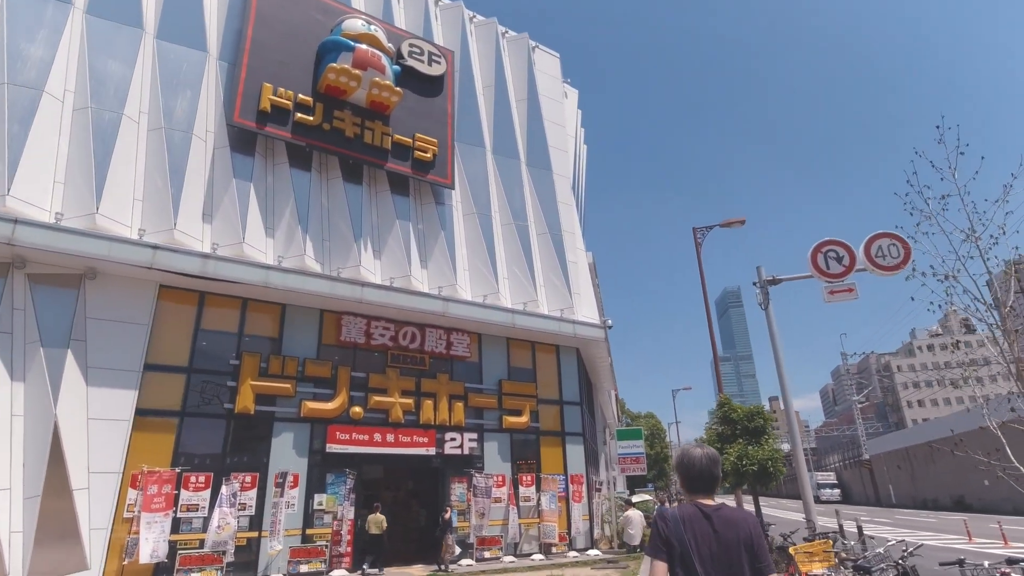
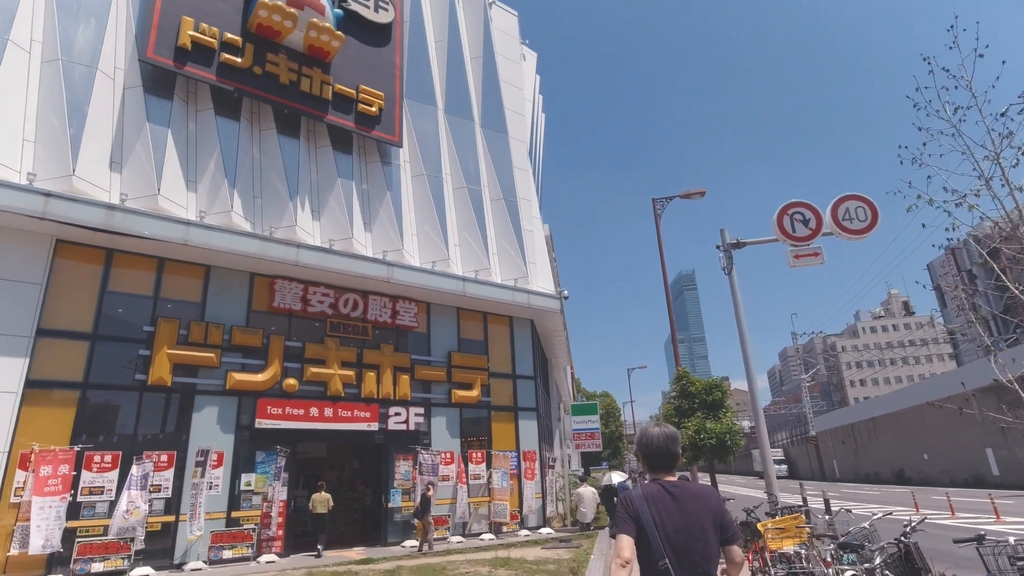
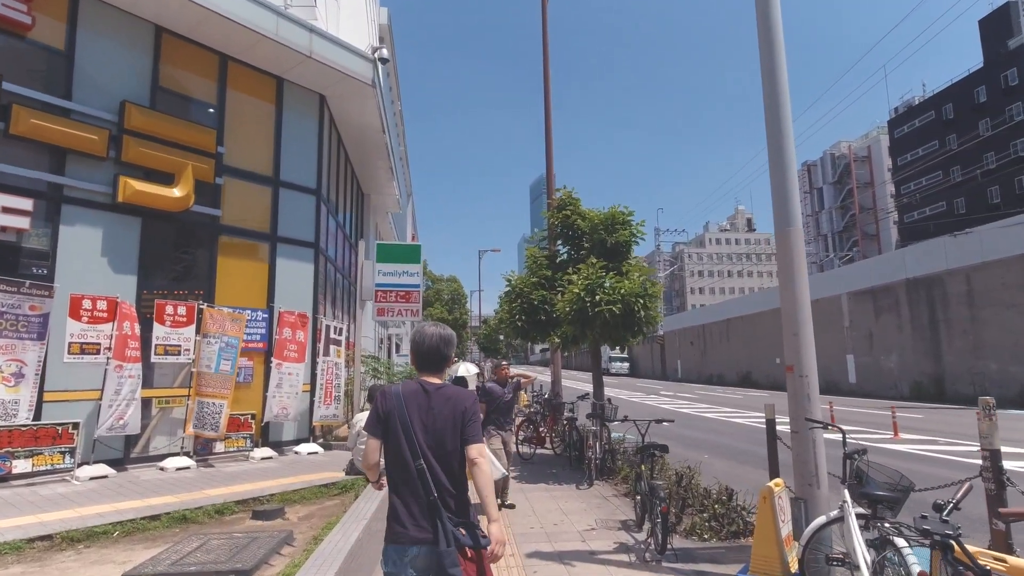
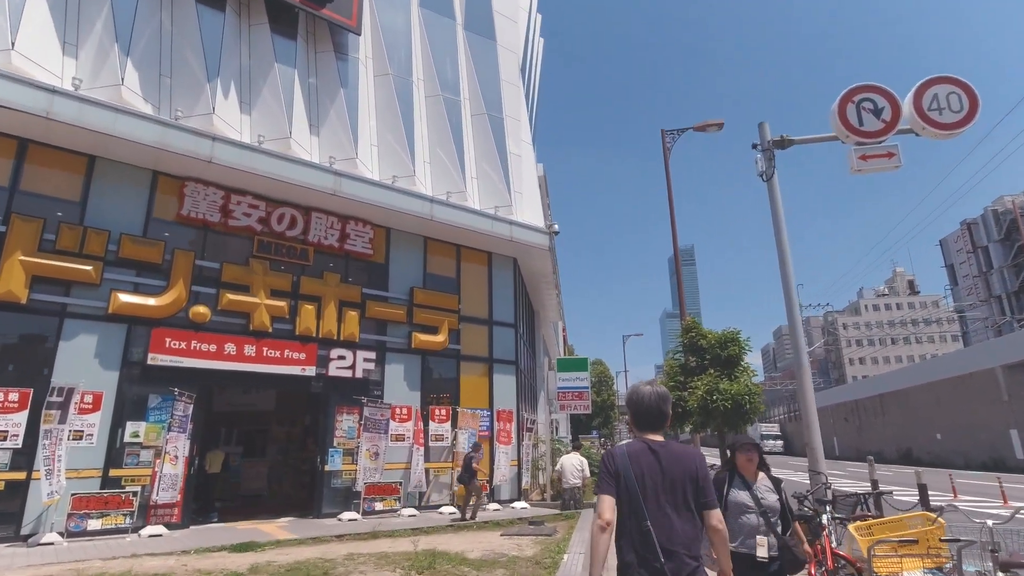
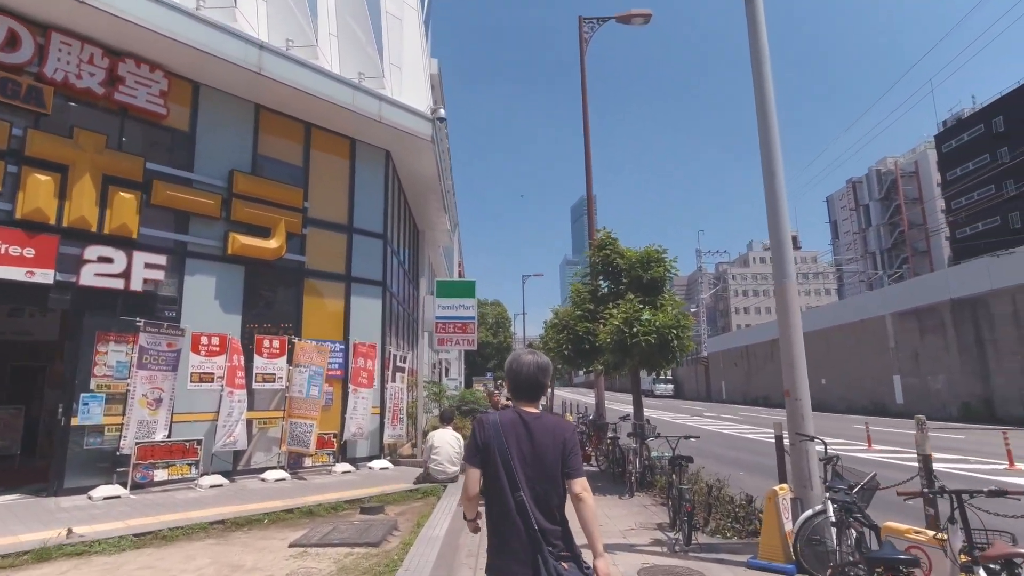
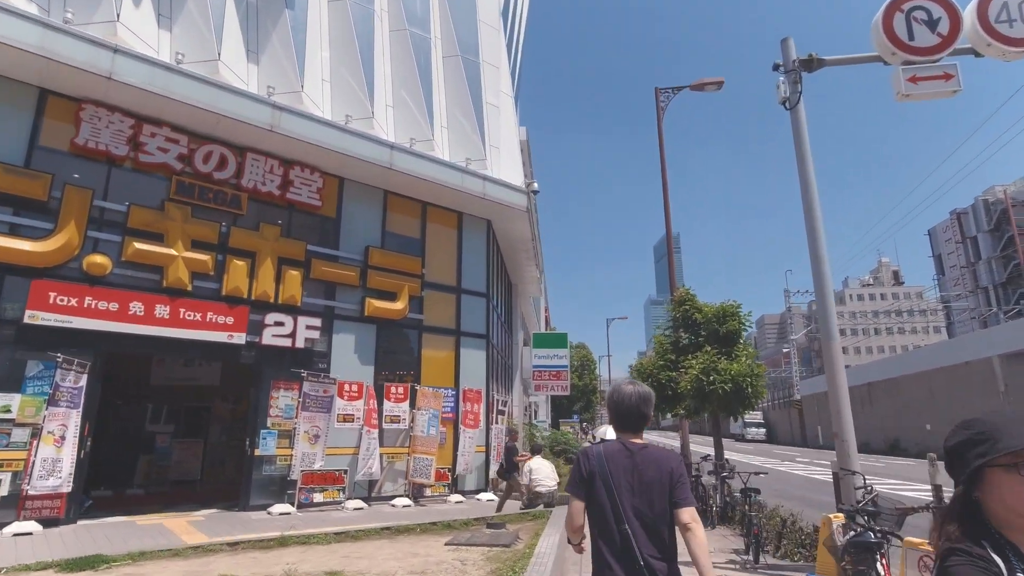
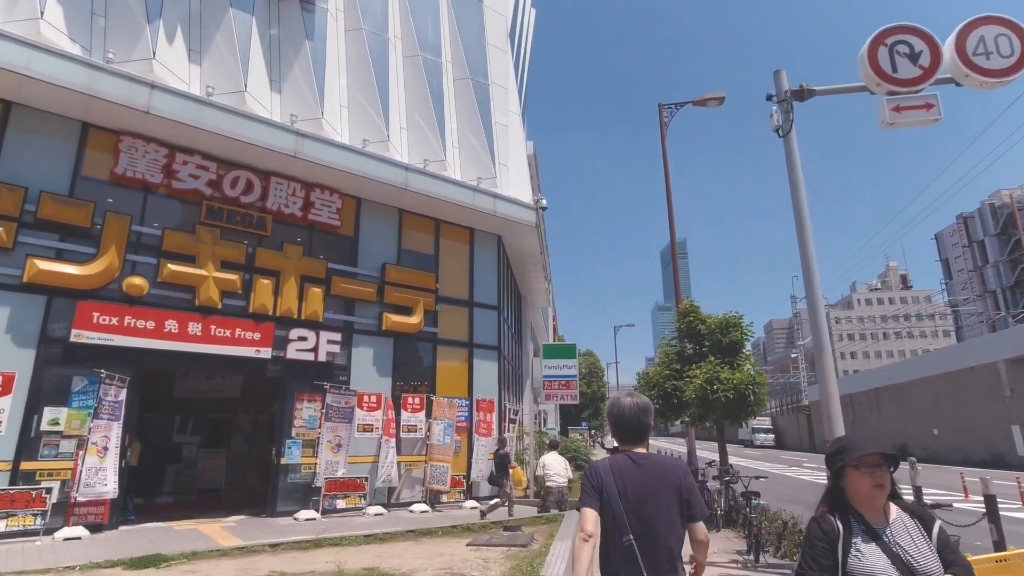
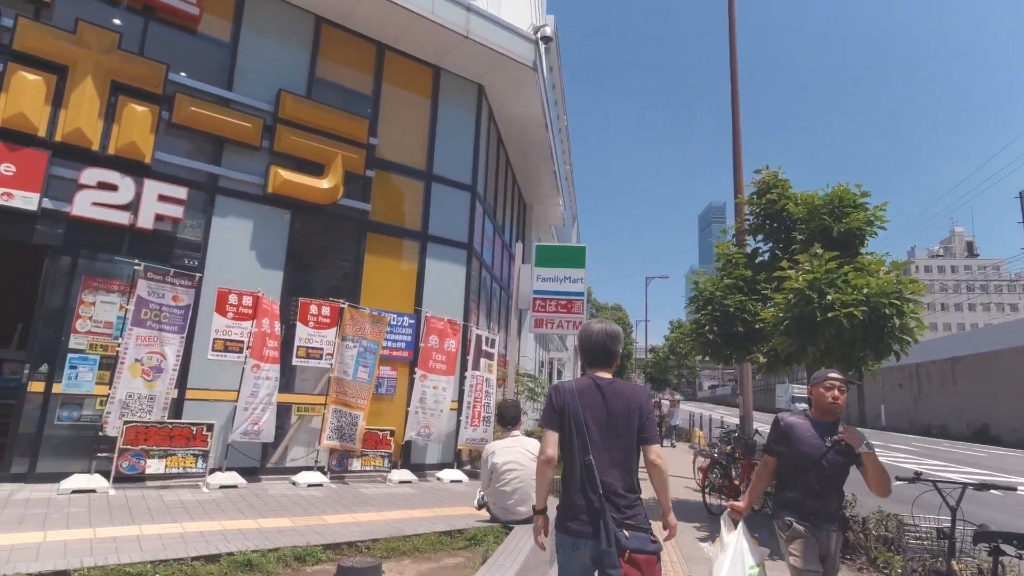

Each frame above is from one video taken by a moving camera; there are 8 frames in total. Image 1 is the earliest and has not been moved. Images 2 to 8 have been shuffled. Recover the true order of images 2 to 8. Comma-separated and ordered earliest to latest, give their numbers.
2, 4, 7, 6, 5, 3, 8
